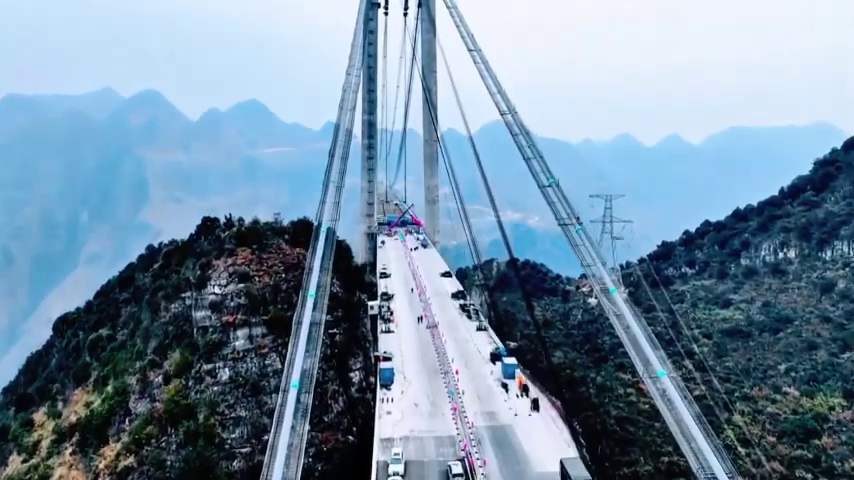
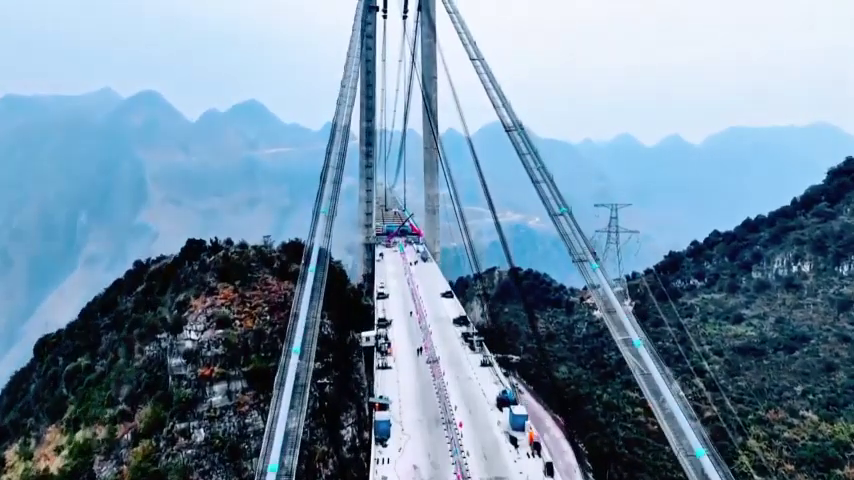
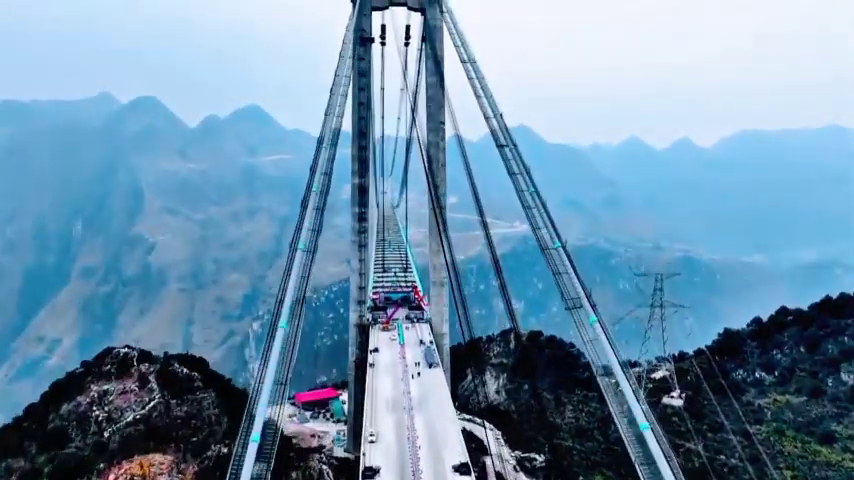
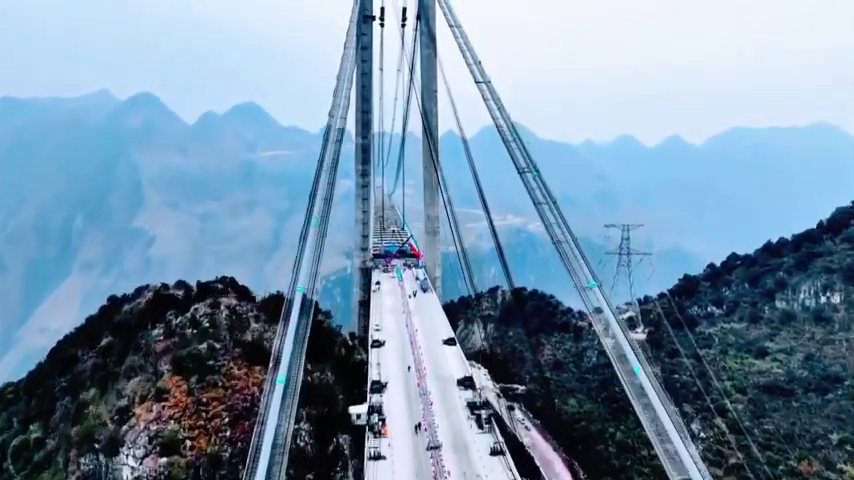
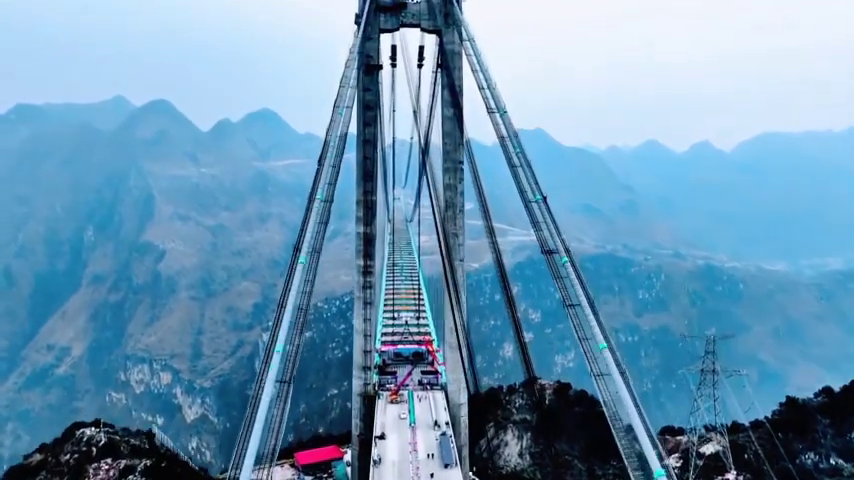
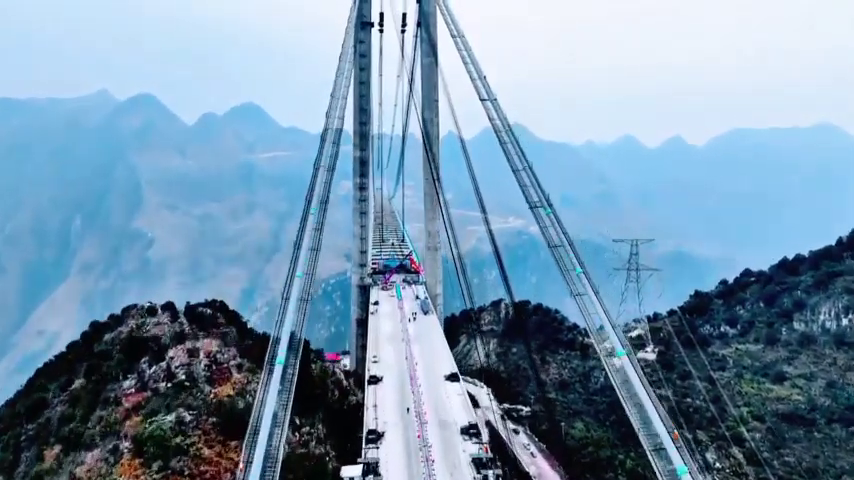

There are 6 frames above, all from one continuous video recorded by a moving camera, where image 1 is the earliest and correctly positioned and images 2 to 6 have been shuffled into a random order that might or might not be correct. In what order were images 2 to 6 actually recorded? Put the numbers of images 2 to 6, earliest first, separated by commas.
2, 4, 6, 3, 5
